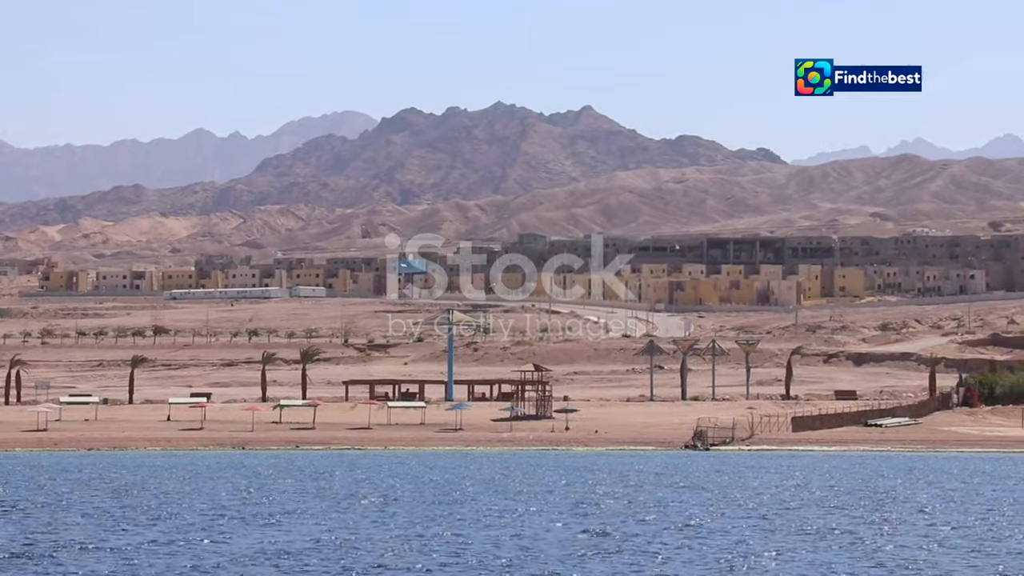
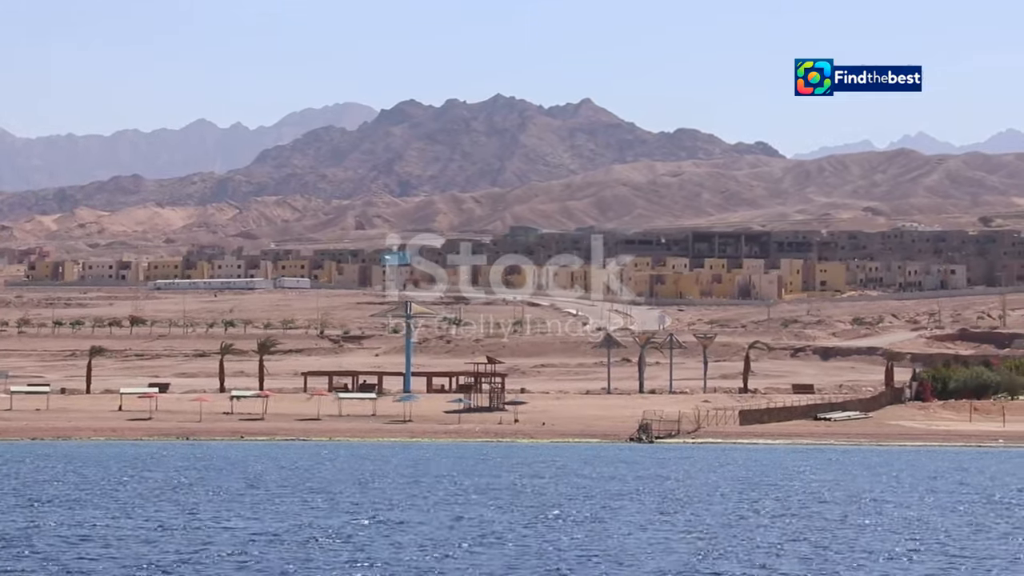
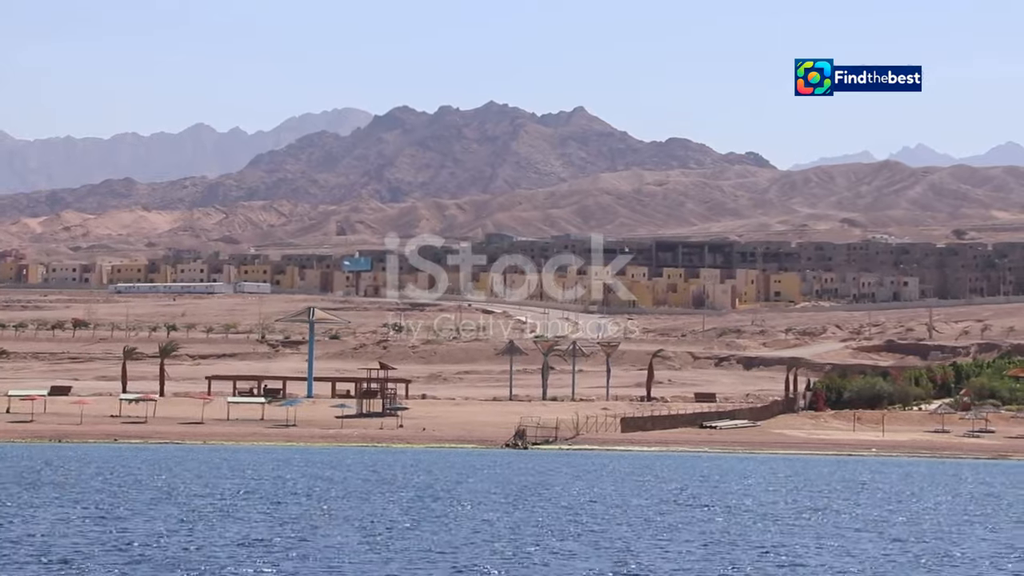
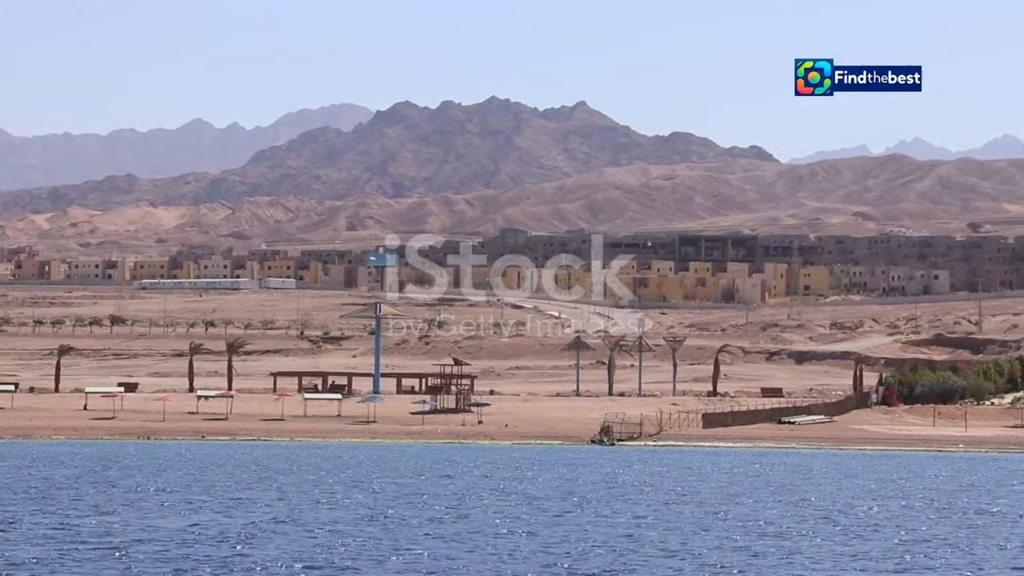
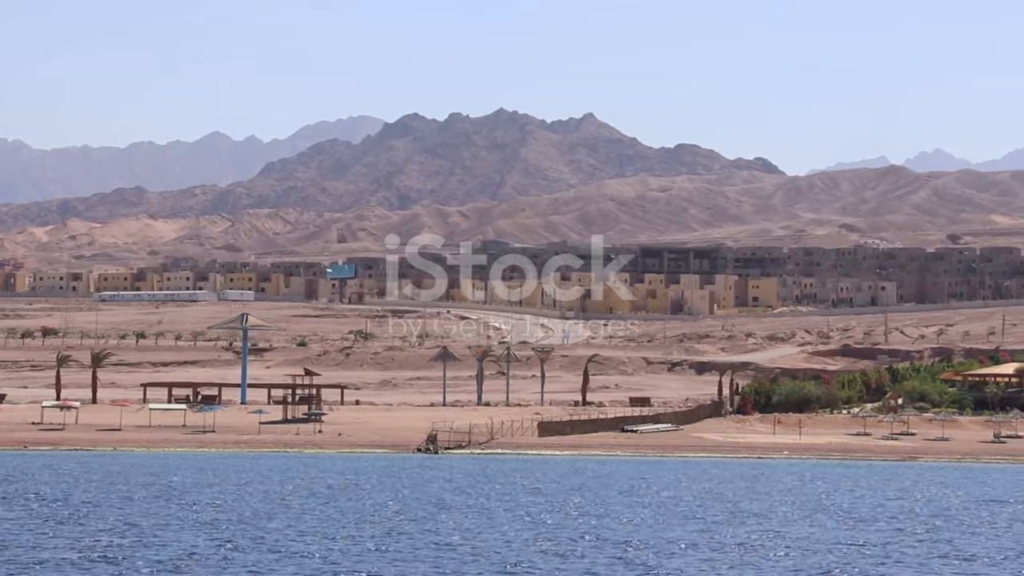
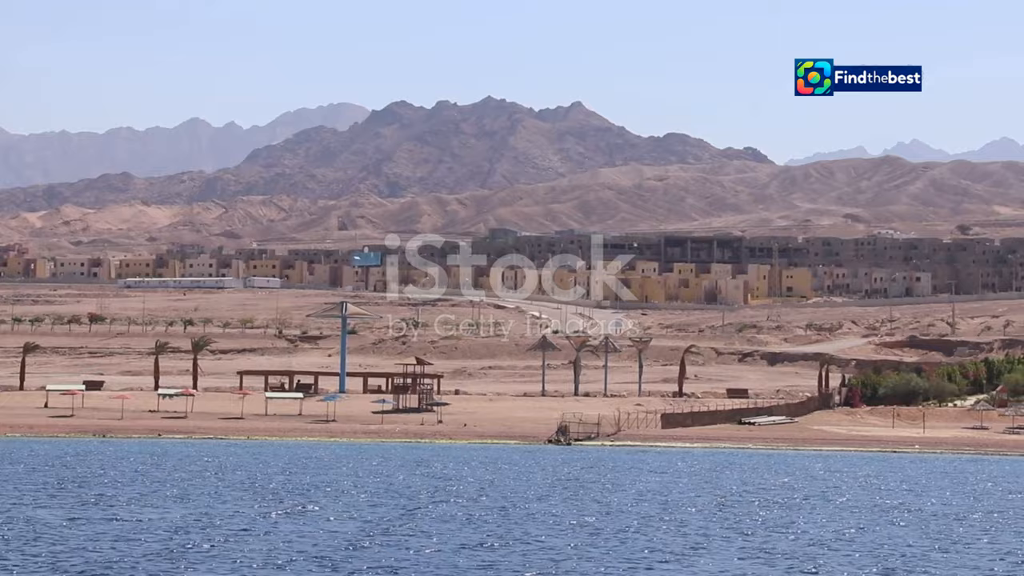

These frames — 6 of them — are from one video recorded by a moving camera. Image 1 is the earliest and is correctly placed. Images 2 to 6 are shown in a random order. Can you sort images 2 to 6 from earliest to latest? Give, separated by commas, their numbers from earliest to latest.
2, 4, 6, 3, 5
